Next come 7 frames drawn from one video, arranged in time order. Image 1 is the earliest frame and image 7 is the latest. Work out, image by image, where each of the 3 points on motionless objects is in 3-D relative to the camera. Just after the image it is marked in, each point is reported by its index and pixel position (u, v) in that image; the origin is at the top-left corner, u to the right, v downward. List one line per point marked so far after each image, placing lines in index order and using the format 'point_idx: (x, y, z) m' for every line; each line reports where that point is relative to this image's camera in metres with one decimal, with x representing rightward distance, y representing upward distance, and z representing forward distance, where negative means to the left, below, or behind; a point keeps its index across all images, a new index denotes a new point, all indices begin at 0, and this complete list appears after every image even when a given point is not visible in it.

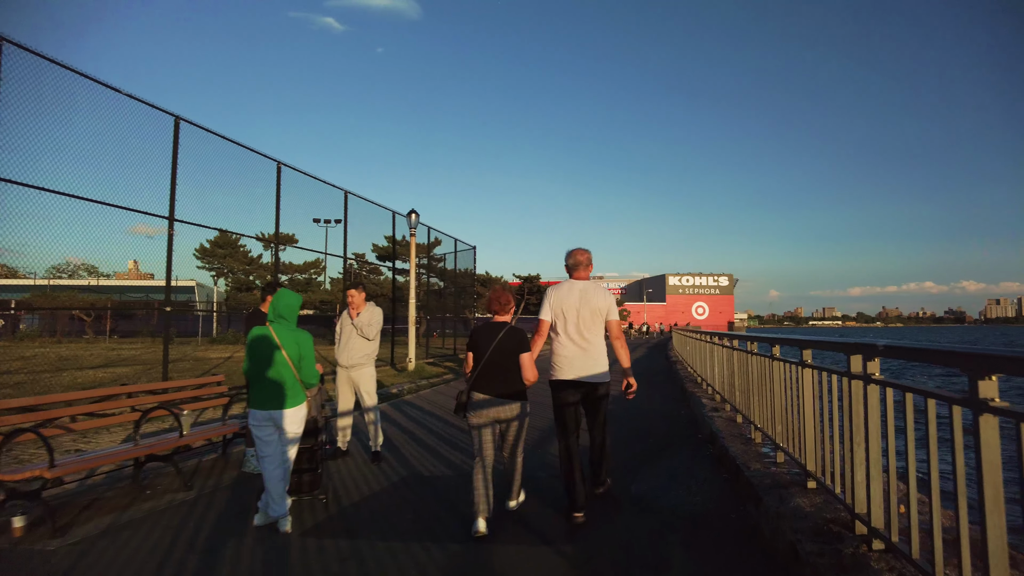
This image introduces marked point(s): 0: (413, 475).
0: (-0.8, -1.6, +5.1) m
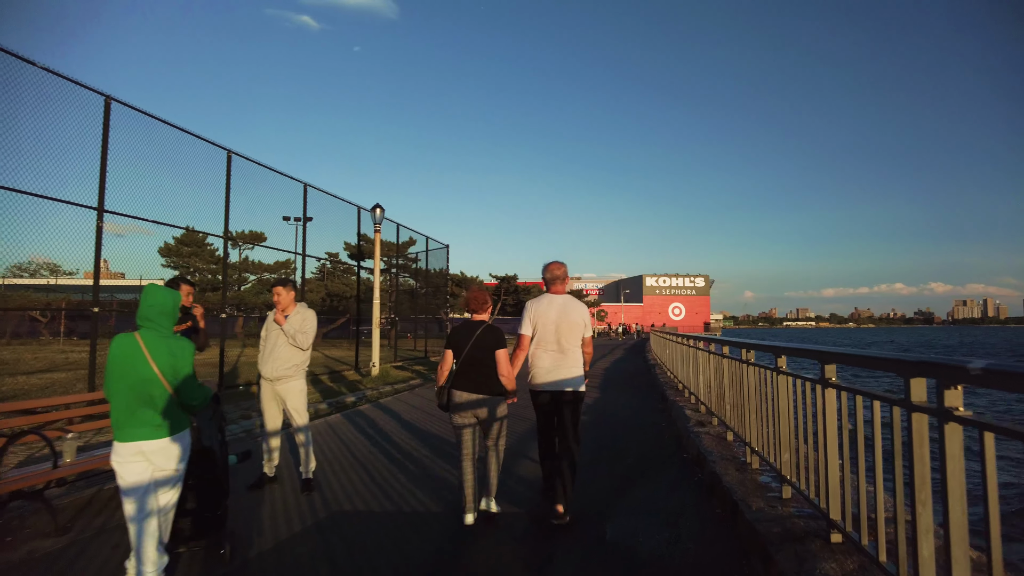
0: (-1.1, -1.6, +4.3) m
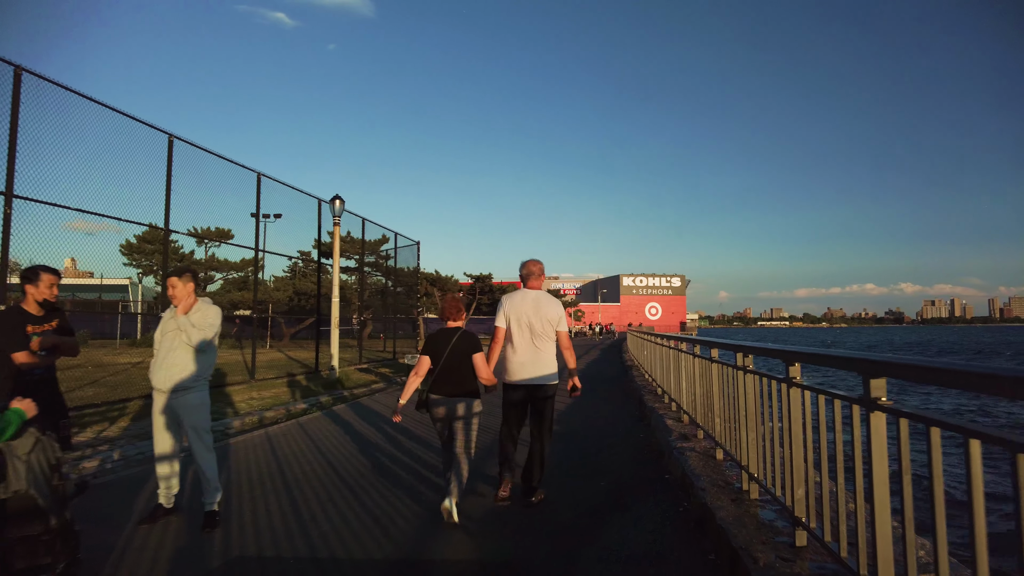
0: (-1.4, -1.5, +3.4) m
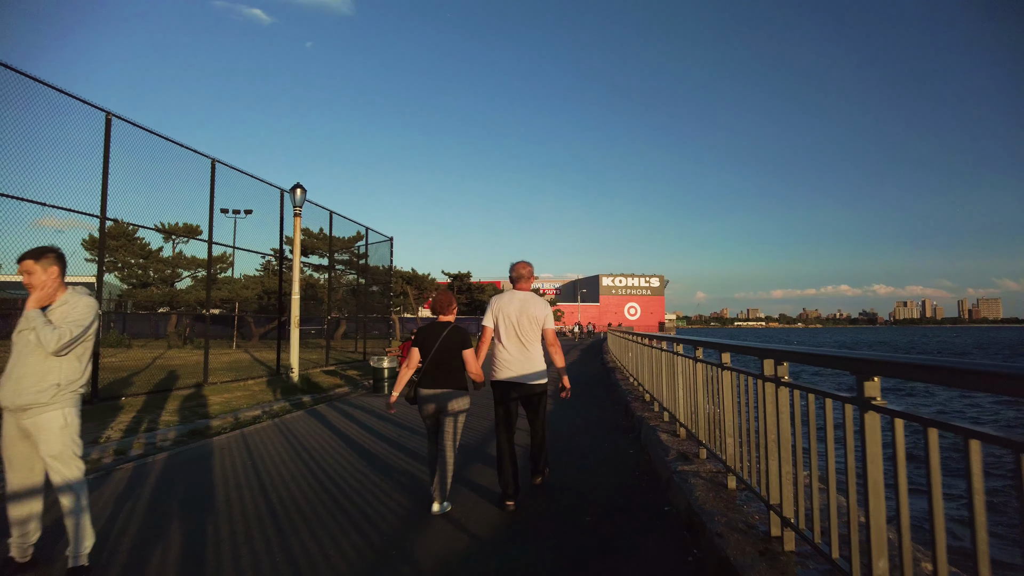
0: (-1.6, -1.4, +2.6) m
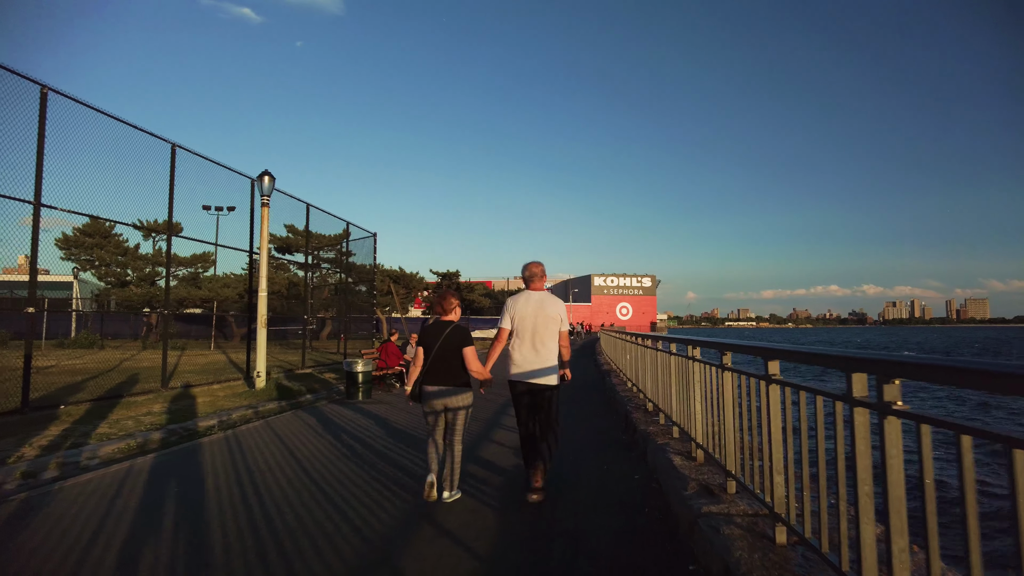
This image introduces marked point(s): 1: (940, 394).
0: (-1.7, -1.4, +1.6) m
1: (+11.9, -3.0, +16.8) m
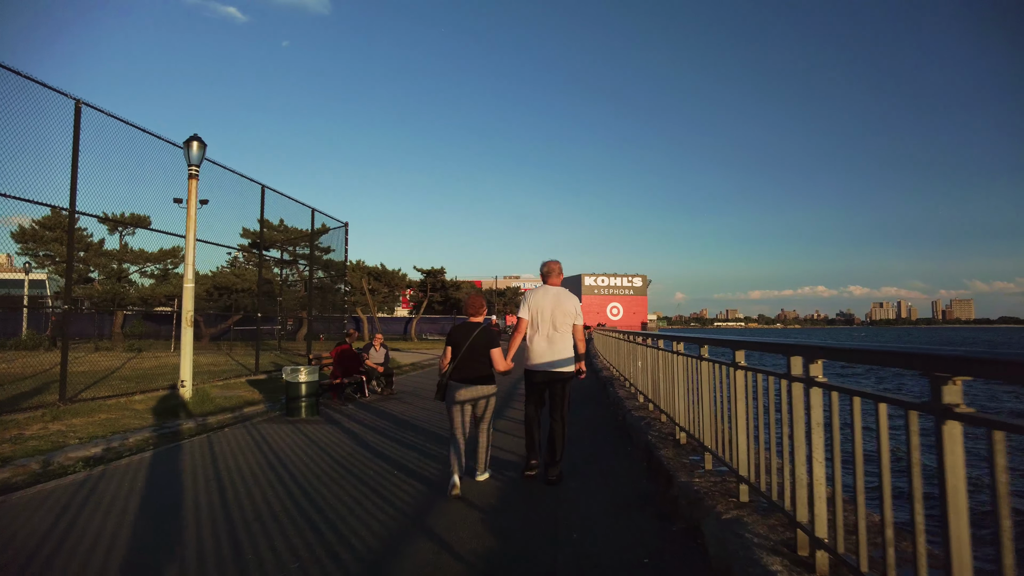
0: (-1.8, -1.2, -0.3) m
1: (+11.5, -2.9, +15.2) m
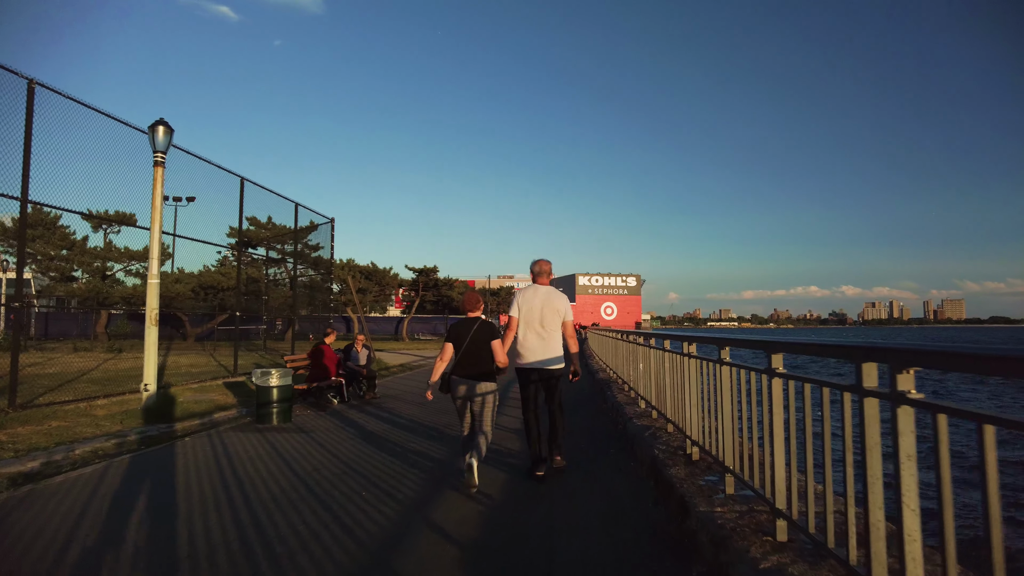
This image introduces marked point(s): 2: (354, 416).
0: (-1.8, -1.2, -0.9) m
1: (+11.3, -2.9, +14.7) m
2: (-2.3, -1.9, +9.0) m
